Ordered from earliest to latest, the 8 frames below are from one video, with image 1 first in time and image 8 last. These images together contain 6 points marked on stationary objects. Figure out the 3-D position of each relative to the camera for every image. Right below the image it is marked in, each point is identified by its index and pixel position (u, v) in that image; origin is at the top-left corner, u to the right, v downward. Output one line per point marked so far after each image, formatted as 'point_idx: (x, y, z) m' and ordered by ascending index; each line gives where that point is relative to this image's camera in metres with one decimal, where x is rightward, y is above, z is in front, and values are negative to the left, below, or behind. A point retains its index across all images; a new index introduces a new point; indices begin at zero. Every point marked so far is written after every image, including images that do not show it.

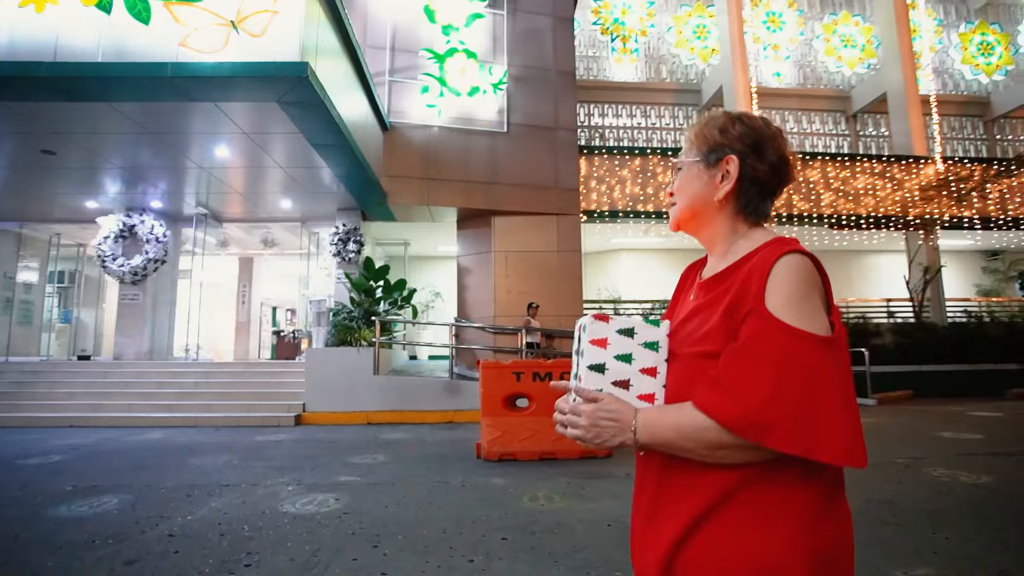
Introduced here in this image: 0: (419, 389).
0: (-1.5, -1.6, +8.8) m
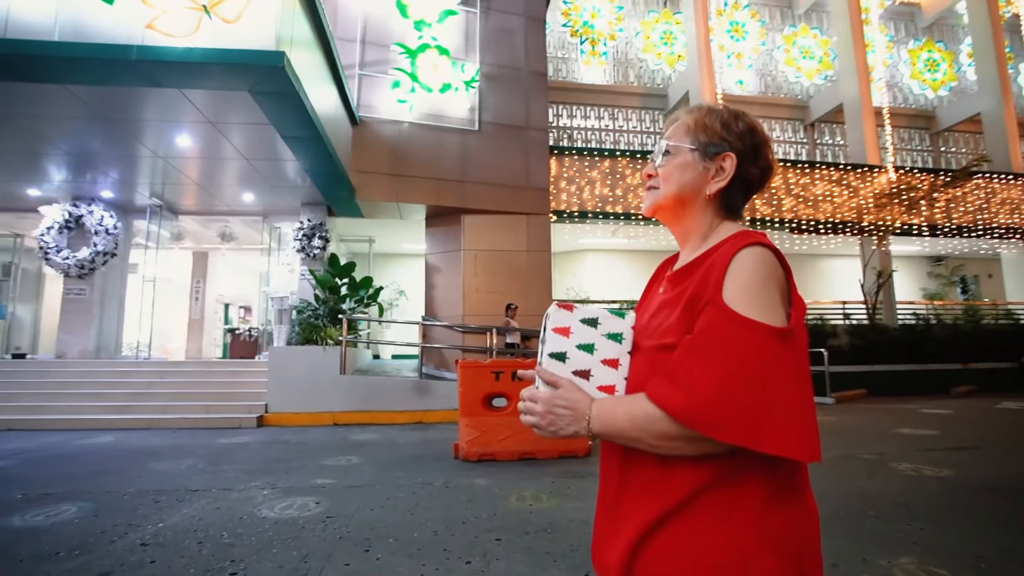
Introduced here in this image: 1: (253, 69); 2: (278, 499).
0: (-1.9, -1.5, +8.7) m
1: (-2.7, +2.3, +6.0) m
2: (-1.8, -1.7, +4.4) m
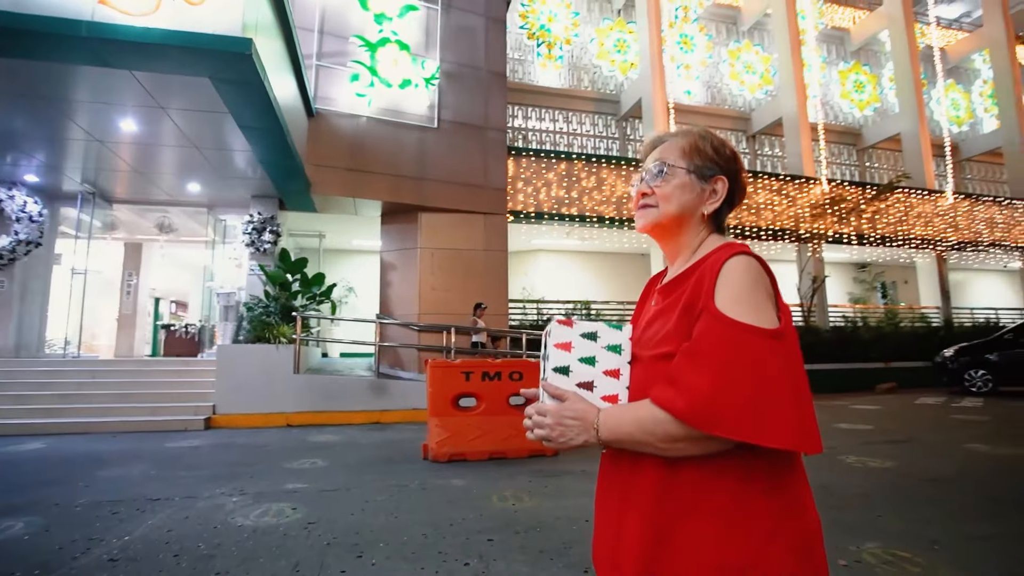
0: (-2.5, -1.5, +8.5) m
1: (-2.9, +2.4, +5.7) m
2: (-2.0, -1.6, +4.2) m
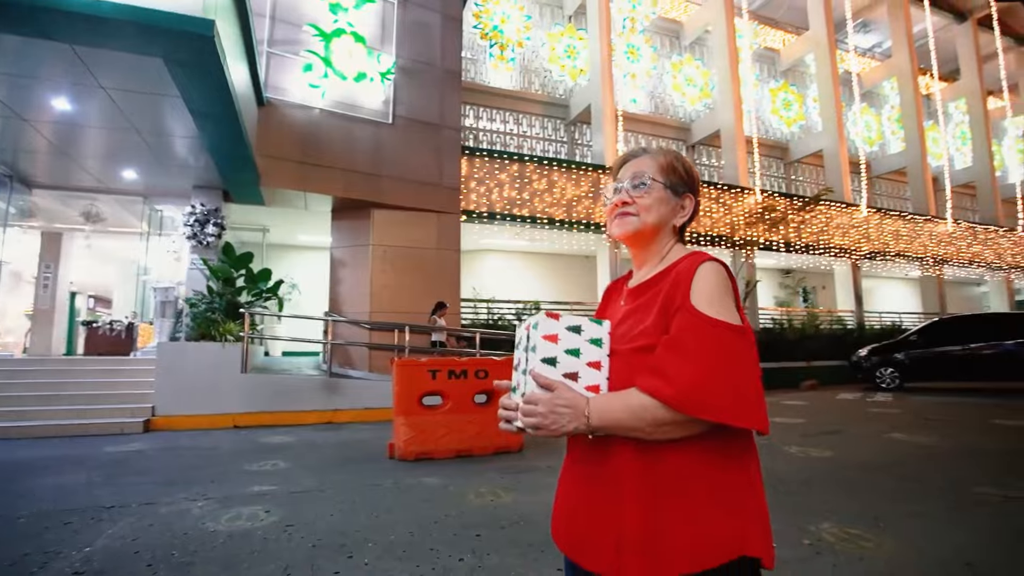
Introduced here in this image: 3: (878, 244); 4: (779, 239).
0: (-3.2, -1.4, +8.2) m
1: (-3.2, +2.4, +5.4) m
2: (-2.1, -1.6, +4.1) m
3: (+9.4, +1.1, +14.5) m
4: (+6.2, +1.1, +13.1) m
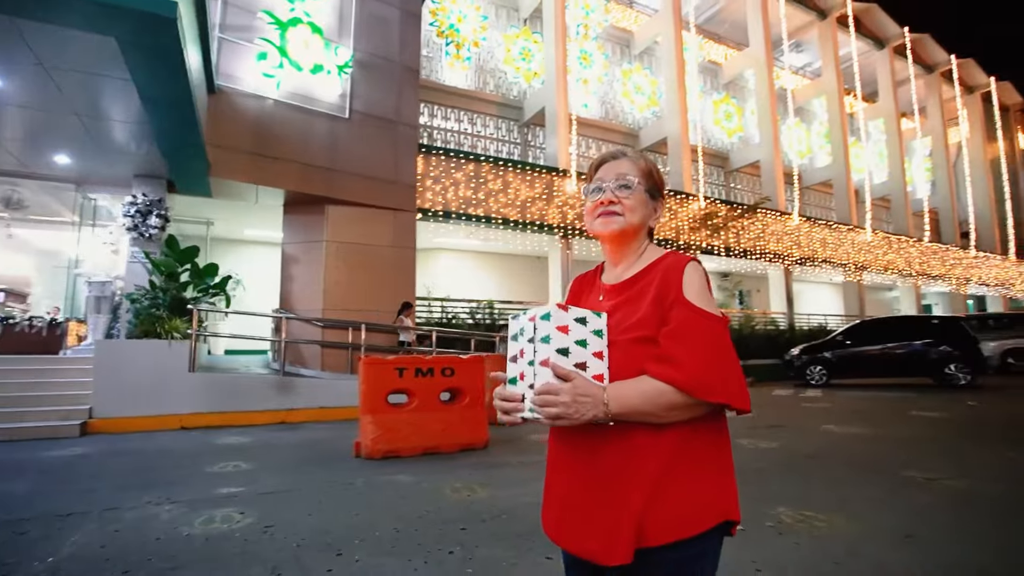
0: (-3.8, -1.4, +7.9) m
1: (-3.4, +2.5, +5.2) m
2: (-2.3, -1.6, +4.0) m
3: (+8.1, +1.0, +15.5) m
4: (+5.1, +1.1, +13.8) m
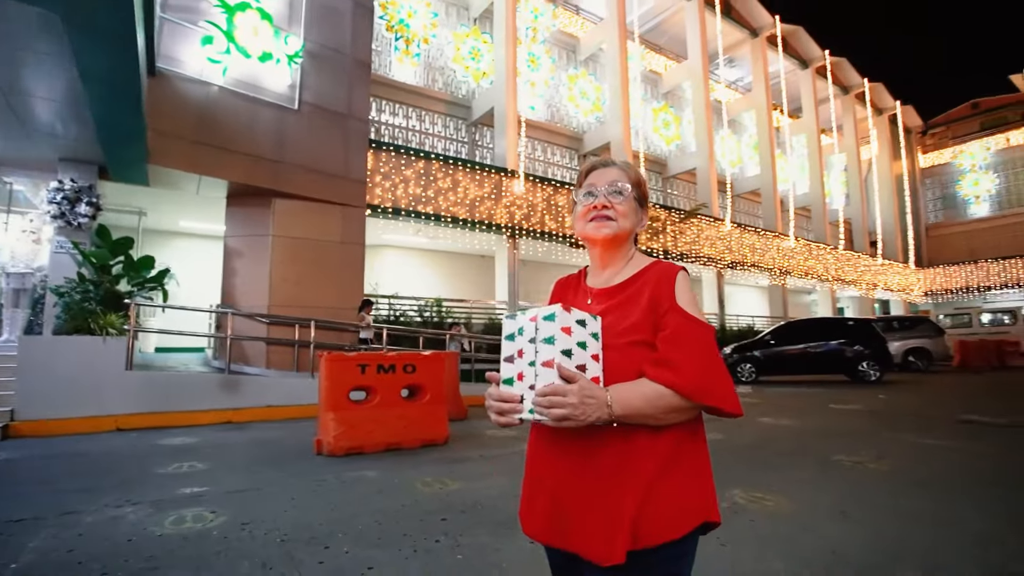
0: (-4.4, -1.3, +7.6) m
1: (-3.7, +2.5, +4.9) m
2: (-2.4, -1.5, +3.8) m
3: (+6.6, +1.0, +16.5) m
4: (+3.8, +1.0, +14.4) m
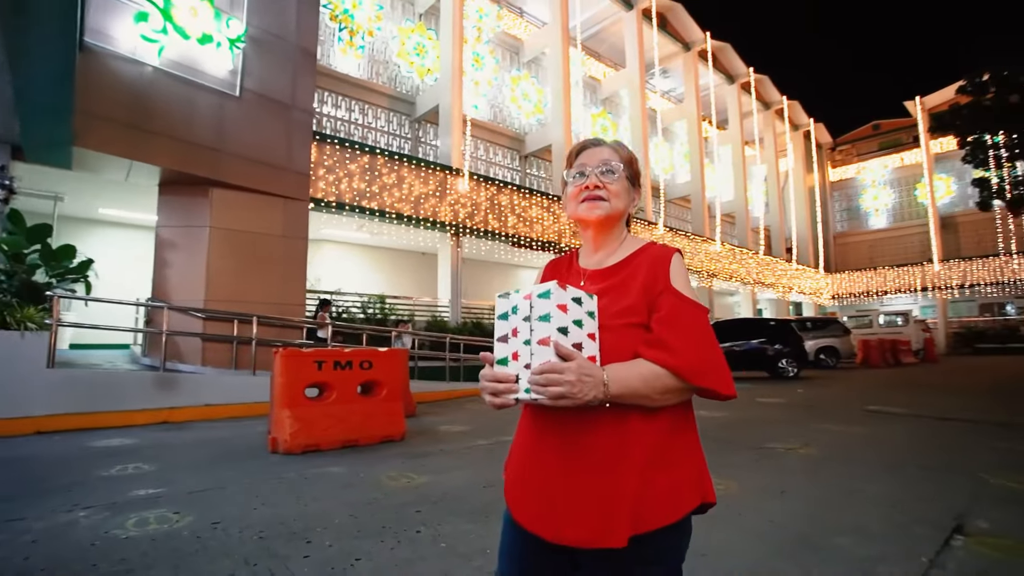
0: (-5.0, -1.2, +7.1) m
1: (-3.9, +2.6, +4.5) m
2: (-2.6, -1.5, +3.6) m
3: (+4.8, +0.9, +17.4) m
4: (+2.2, +1.0, +14.9) m
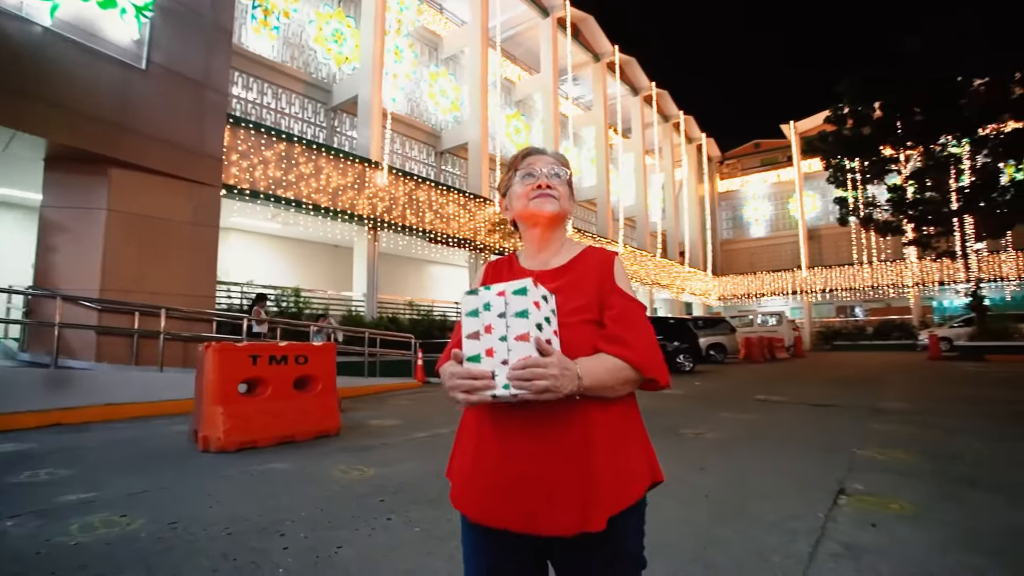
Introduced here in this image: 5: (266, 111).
0: (-5.8, -1.1, +6.4) m
1: (-4.1, +2.7, +4.0) m
2: (-2.8, -1.4, +3.3) m
3: (+2.0, +1.0, +18.2) m
4: (0.0, +1.1, +15.3) m
5: (-5.3, +3.8, +12.3) m
